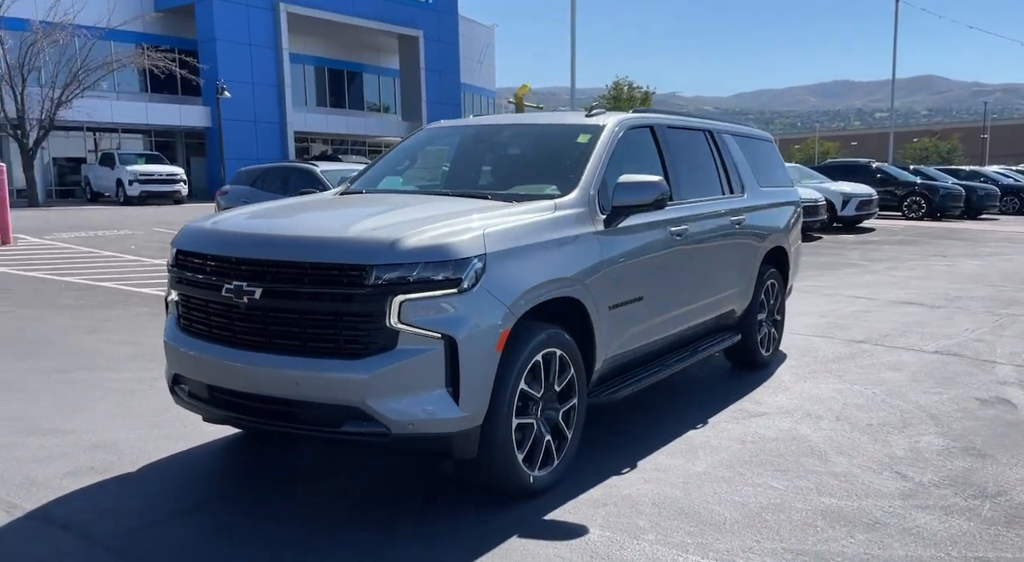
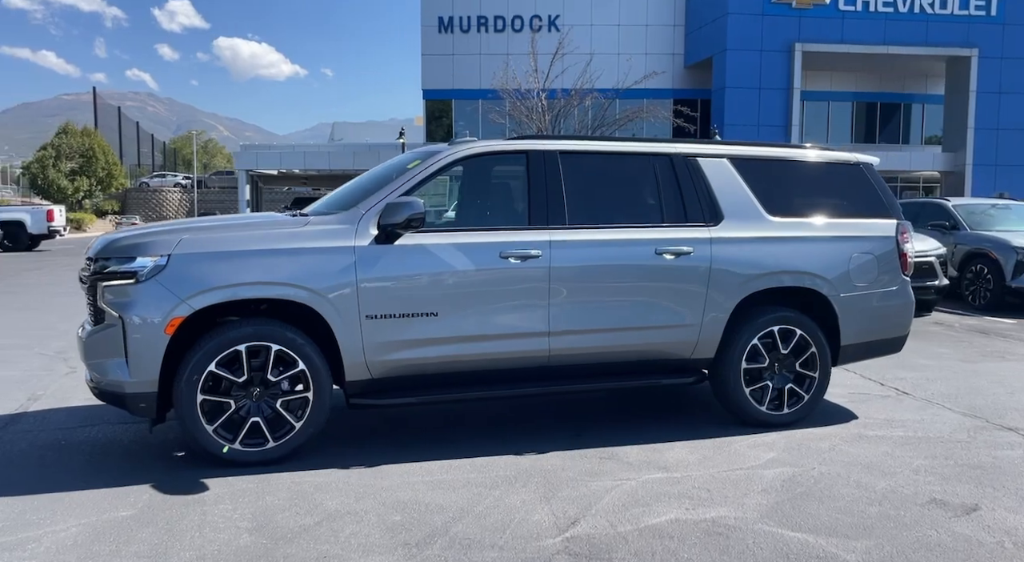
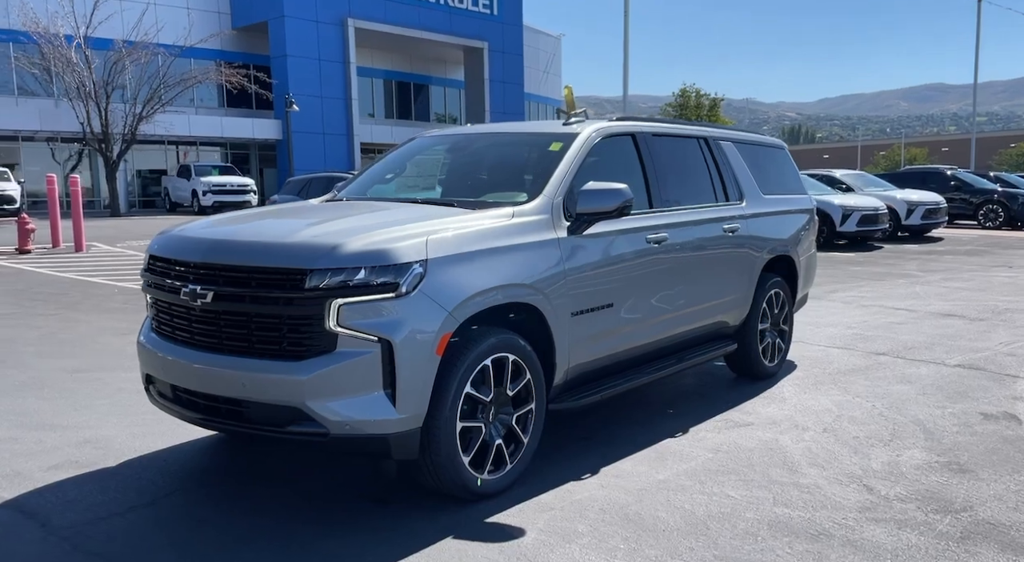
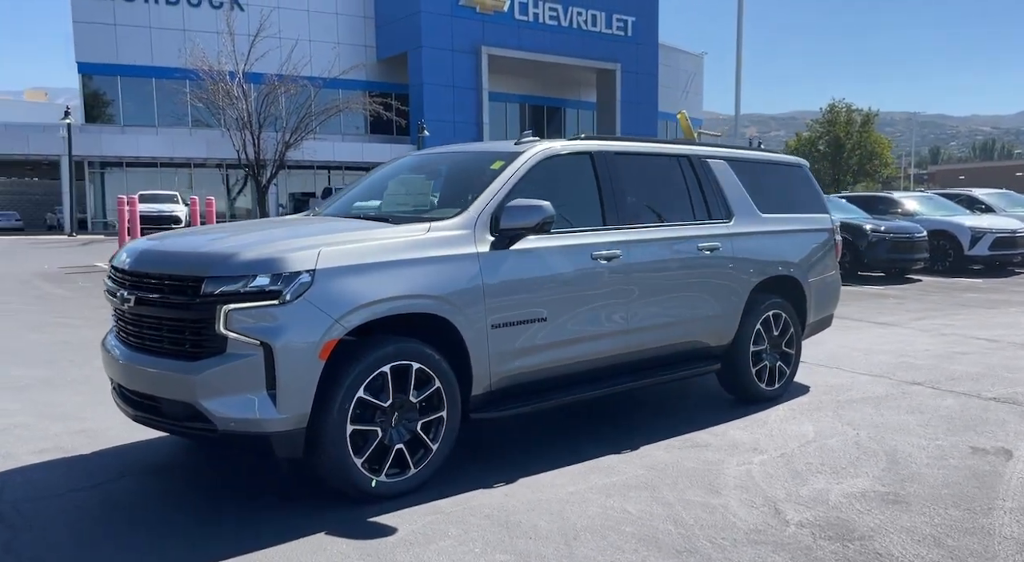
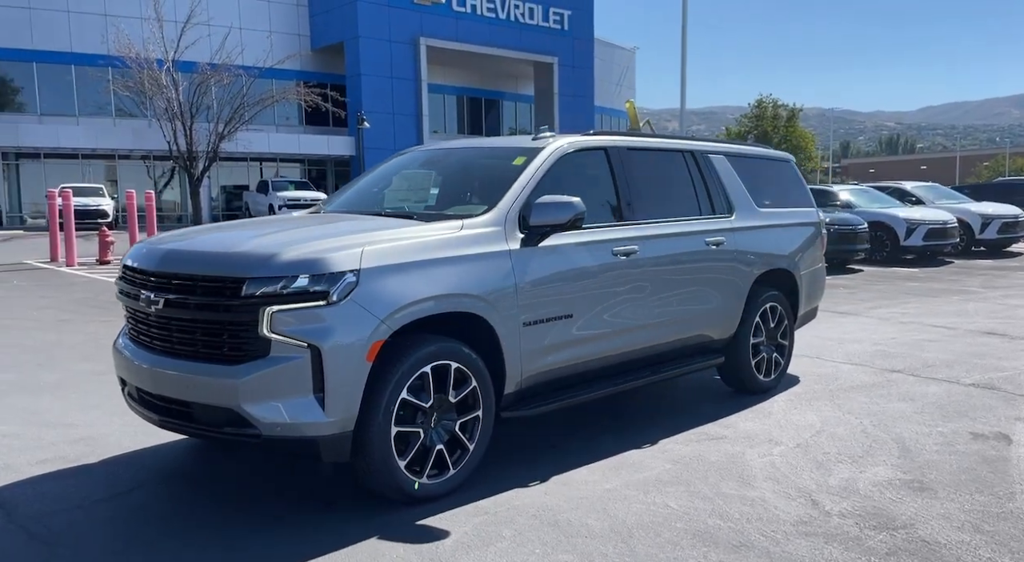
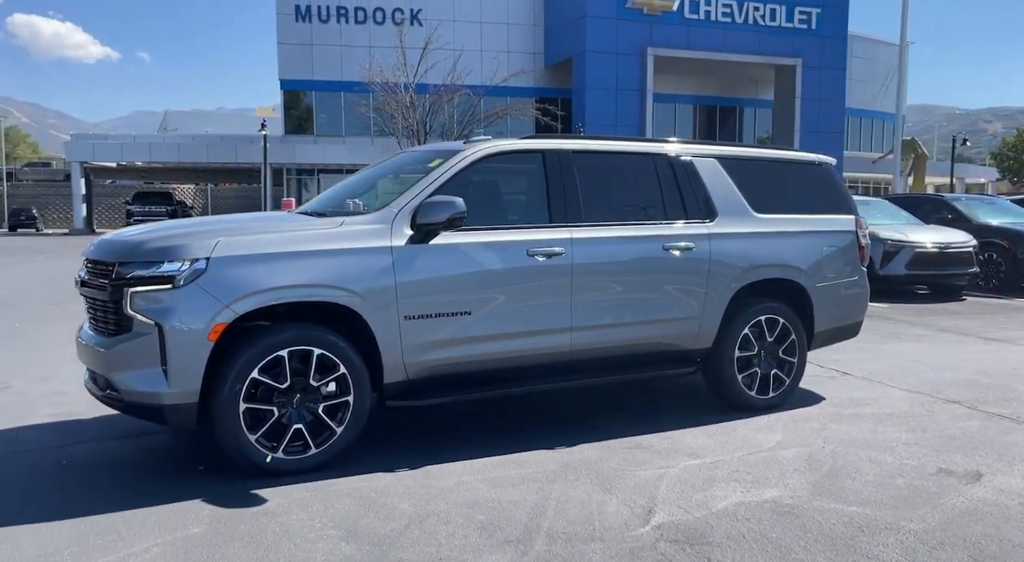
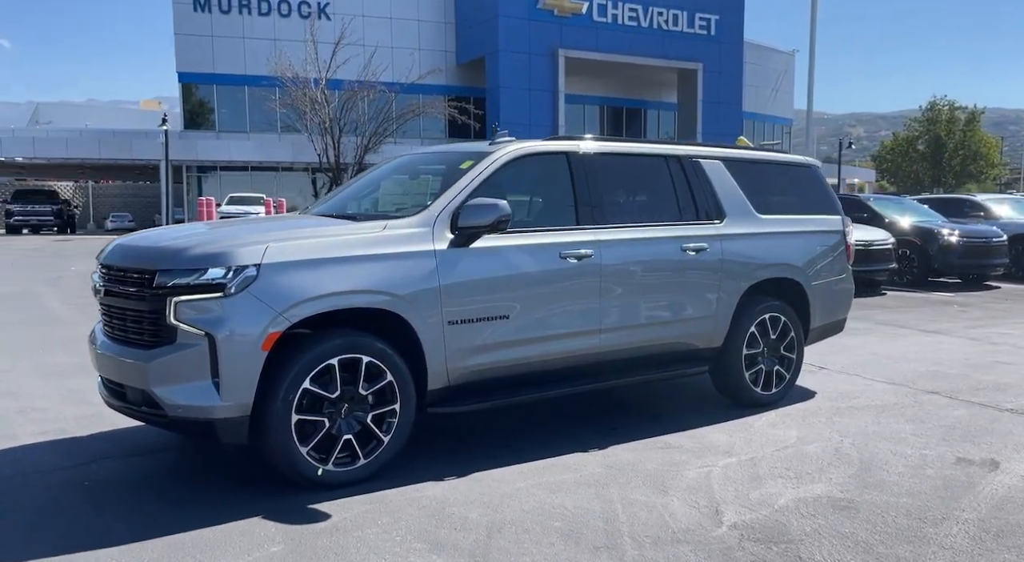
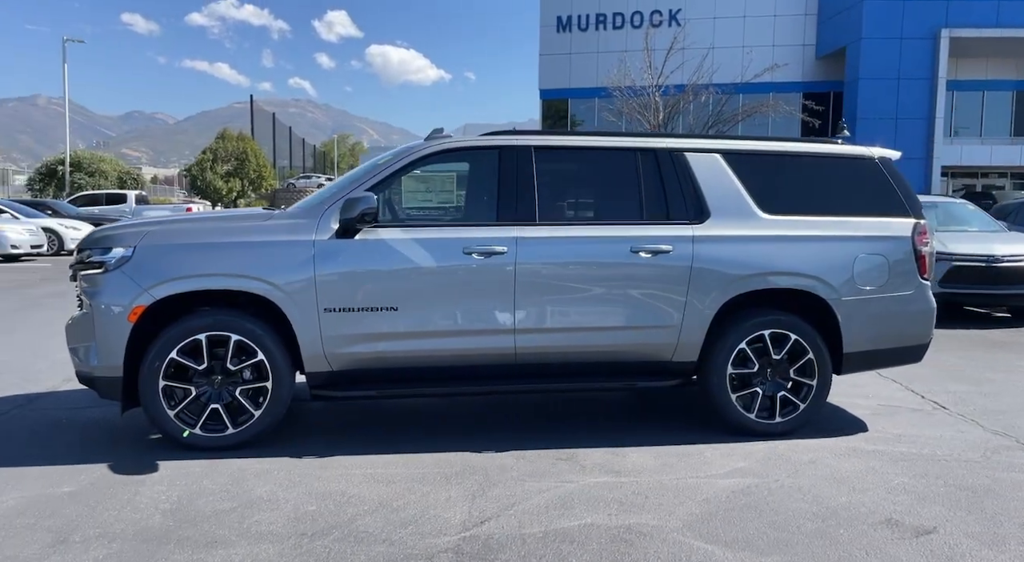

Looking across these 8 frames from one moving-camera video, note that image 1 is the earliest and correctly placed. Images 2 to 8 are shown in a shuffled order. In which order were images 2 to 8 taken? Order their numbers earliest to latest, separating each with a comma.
3, 5, 4, 7, 6, 2, 8
